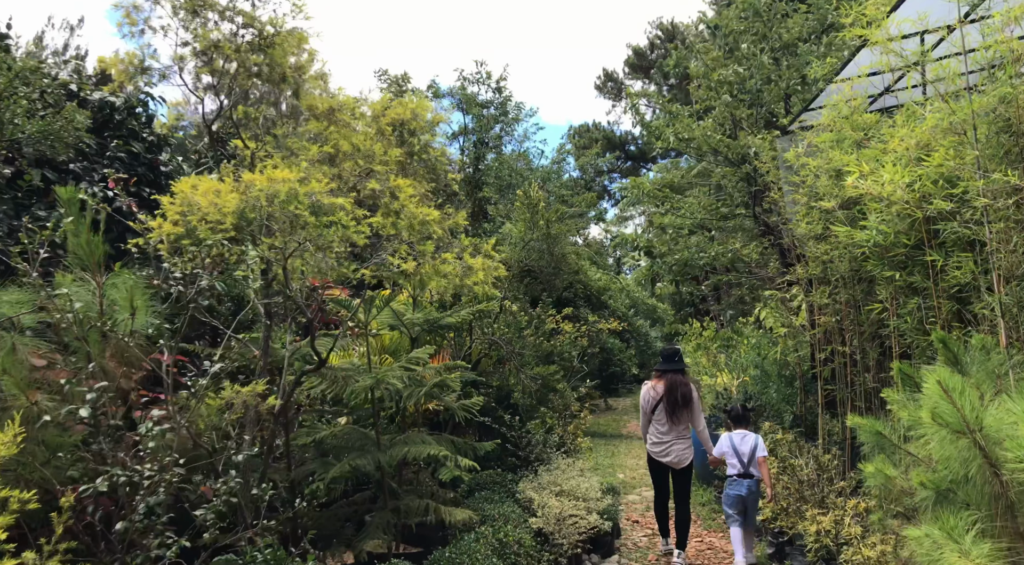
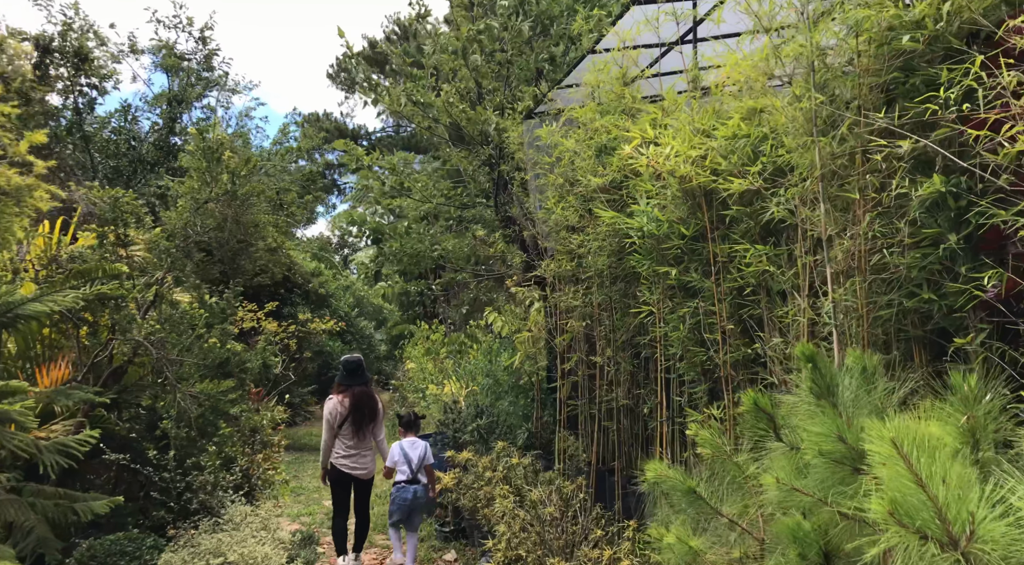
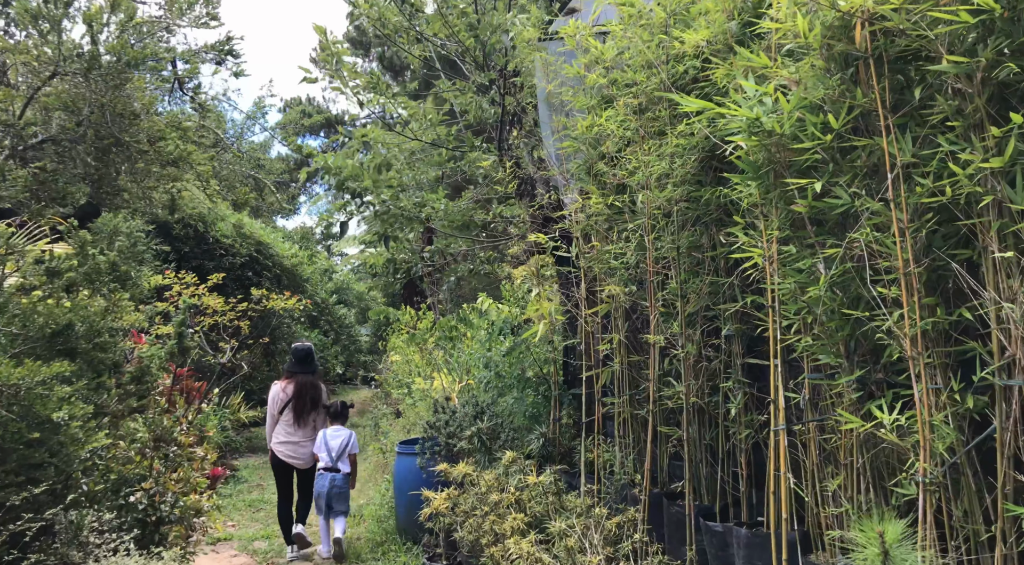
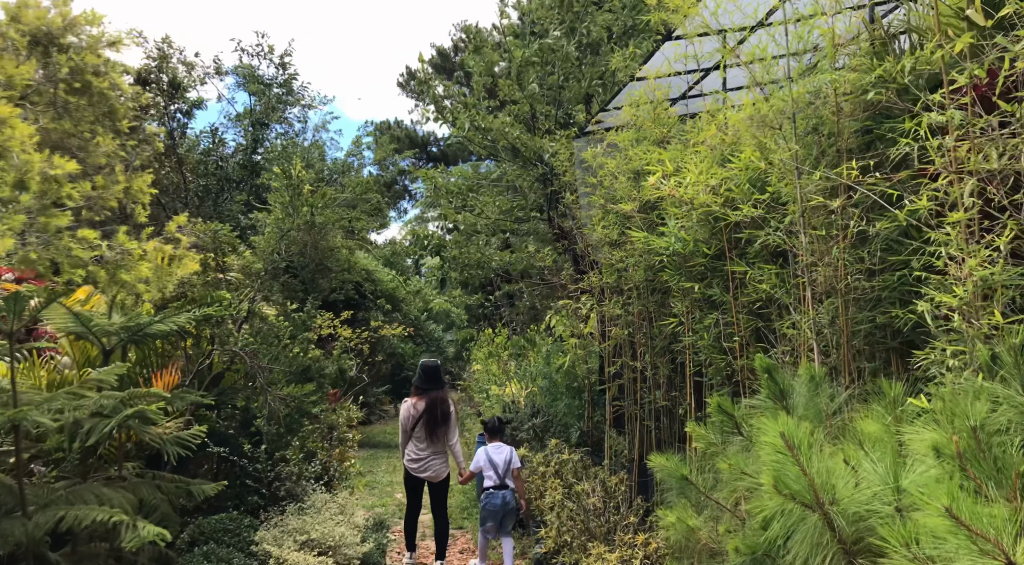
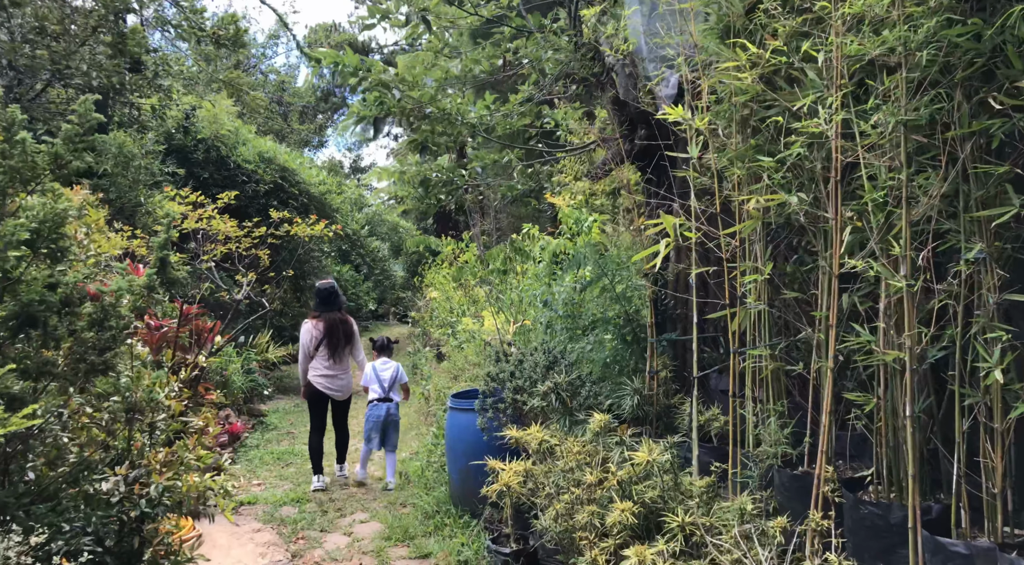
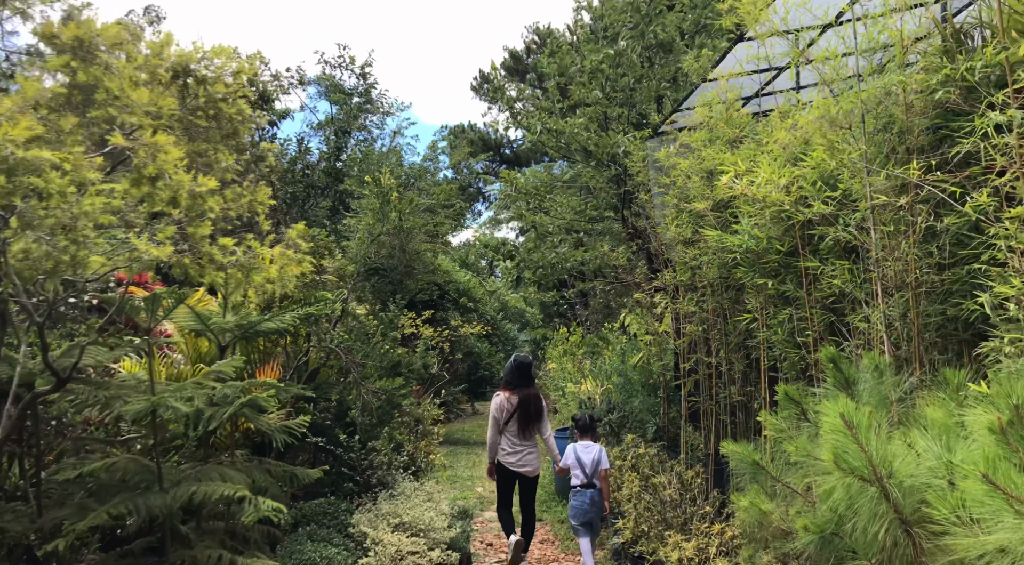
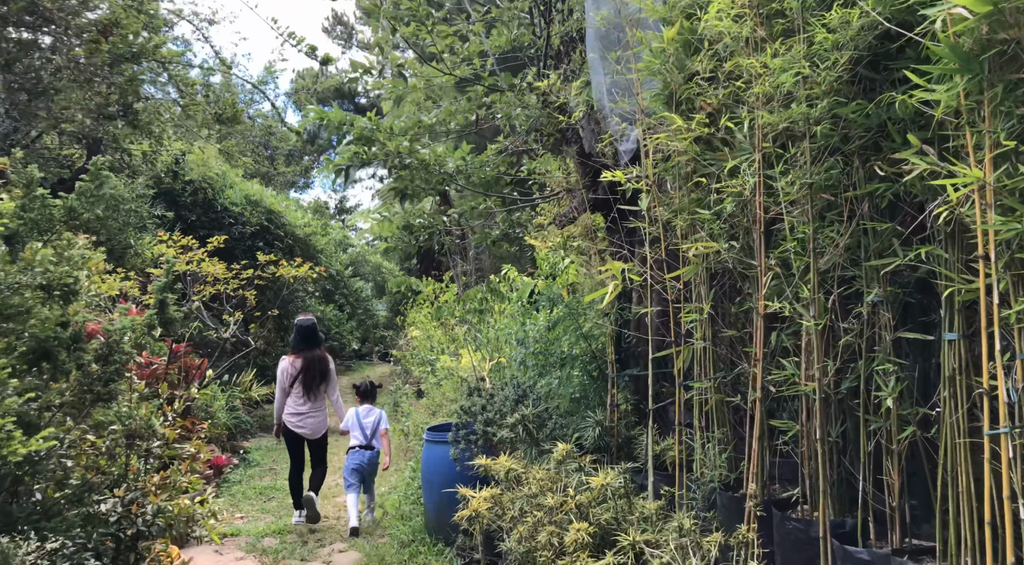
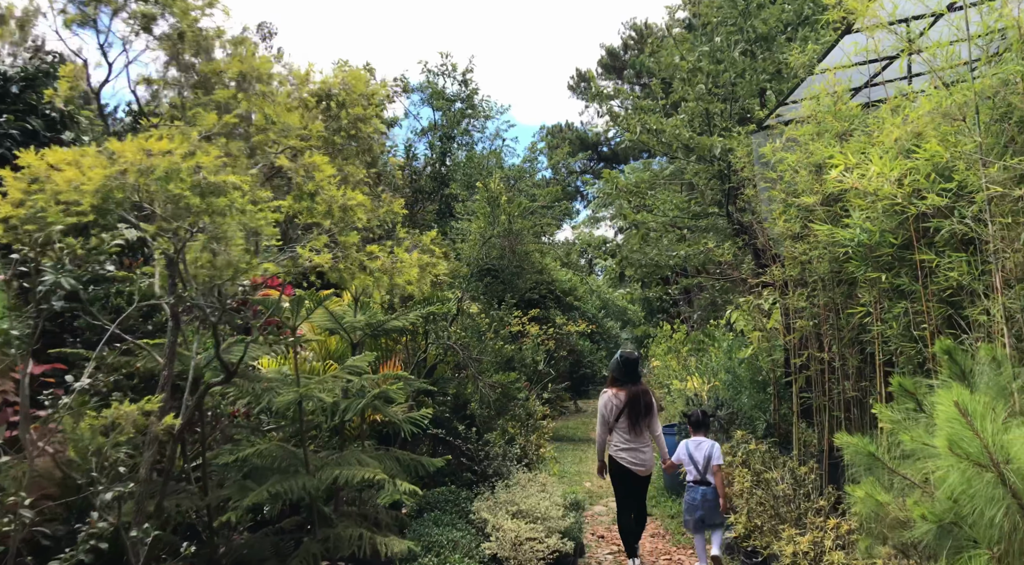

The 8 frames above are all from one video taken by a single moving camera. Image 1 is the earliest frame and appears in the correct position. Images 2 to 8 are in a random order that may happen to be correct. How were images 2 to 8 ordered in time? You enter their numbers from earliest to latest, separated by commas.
8, 6, 4, 2, 3, 7, 5
